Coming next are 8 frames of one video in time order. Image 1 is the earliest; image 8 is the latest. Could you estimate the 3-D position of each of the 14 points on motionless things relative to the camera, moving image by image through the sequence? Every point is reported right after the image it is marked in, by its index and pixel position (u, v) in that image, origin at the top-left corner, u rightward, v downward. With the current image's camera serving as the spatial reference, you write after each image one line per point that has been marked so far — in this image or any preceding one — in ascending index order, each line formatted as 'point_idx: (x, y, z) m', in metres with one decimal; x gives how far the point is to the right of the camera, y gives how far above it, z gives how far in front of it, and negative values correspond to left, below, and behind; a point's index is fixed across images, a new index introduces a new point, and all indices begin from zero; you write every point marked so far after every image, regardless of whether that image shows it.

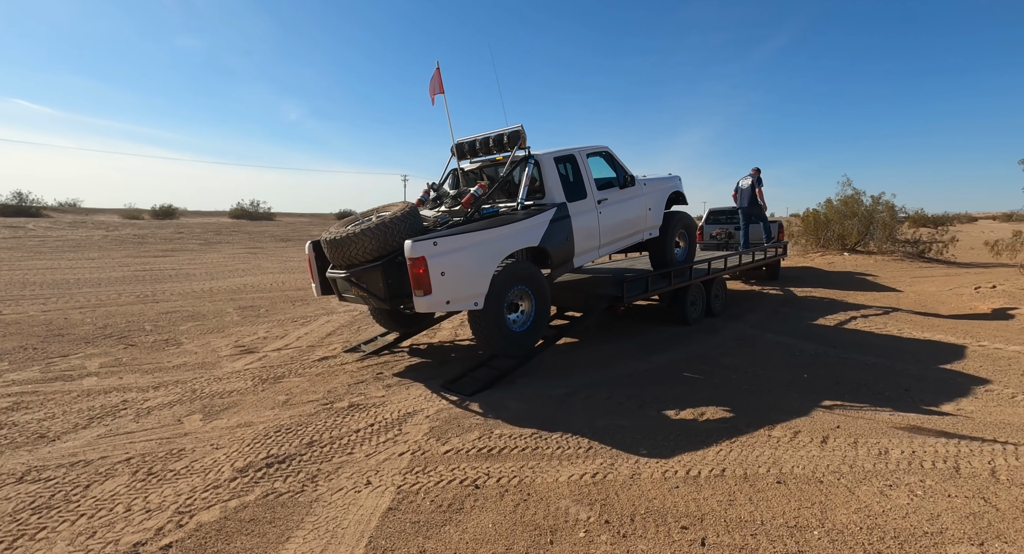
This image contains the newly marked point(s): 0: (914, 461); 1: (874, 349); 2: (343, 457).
0: (+2.3, -1.1, +2.8) m
1: (+4.4, -0.9, +5.9) m
2: (-1.0, -1.0, +2.7) m
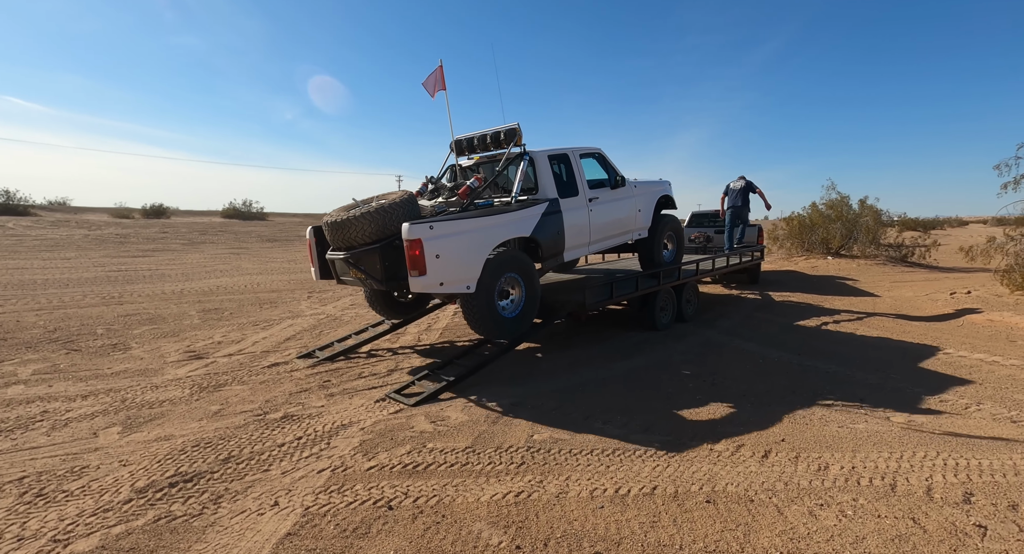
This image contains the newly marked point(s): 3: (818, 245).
0: (+1.9, -1.1, +2.8) m
1: (+3.9, -1.0, +5.8) m
2: (-1.4, -1.1, +2.6) m
3: (+12.4, +1.3, +19.6) m
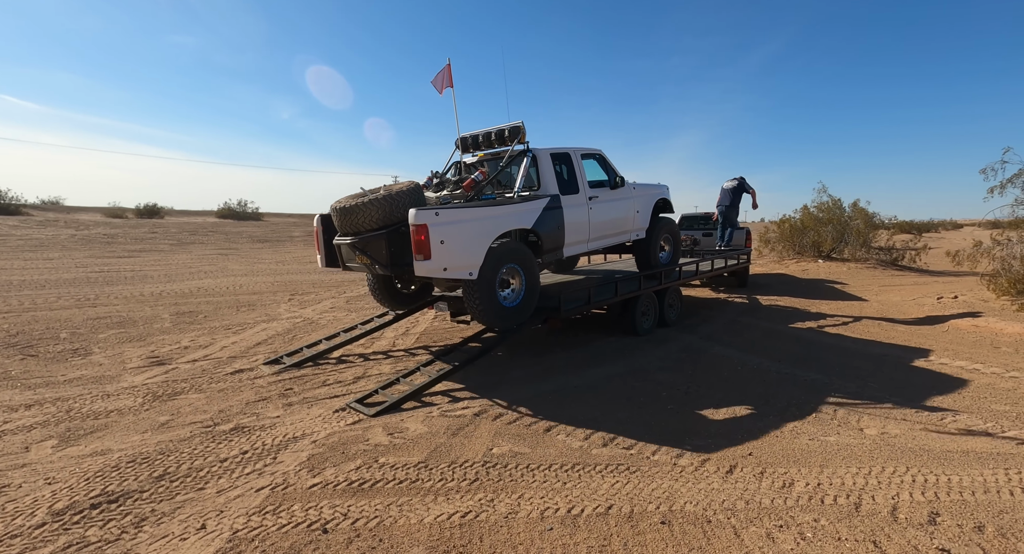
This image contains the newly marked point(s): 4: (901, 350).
0: (+1.7, -1.2, +2.6) m
1: (+3.6, -1.1, +5.7) m
2: (-1.6, -1.1, +2.5) m
3: (+12.0, +1.2, +19.5) m
4: (+5.2, -1.0, +6.5) m
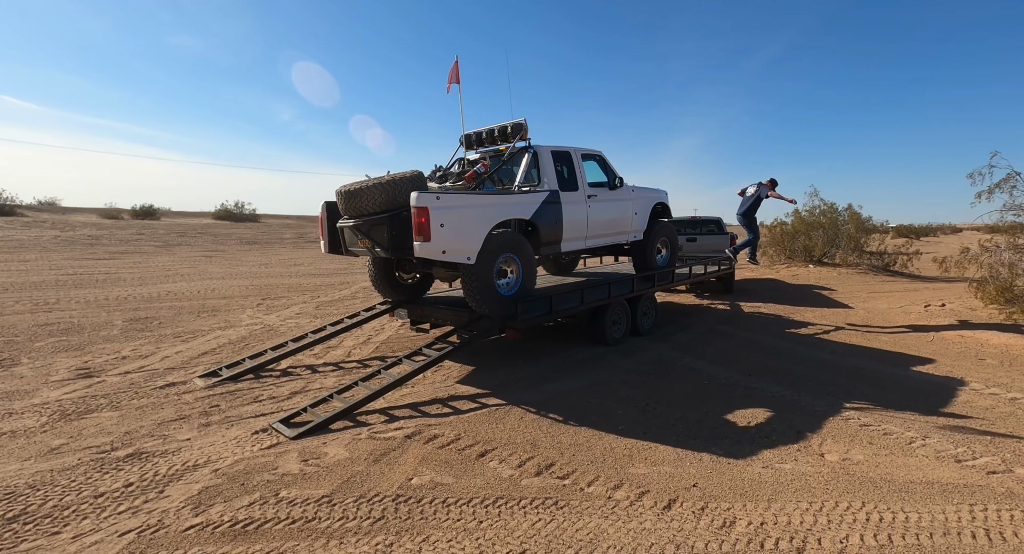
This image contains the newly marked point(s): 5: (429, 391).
0: (+1.2, -1.3, +2.4) m
1: (+3.1, -1.2, +5.5) m
2: (-2.1, -1.2, +2.2) m
3: (+11.5, +1.0, +19.3) m
4: (+4.7, -1.1, +6.3) m
5: (-0.8, -1.1, +4.7) m
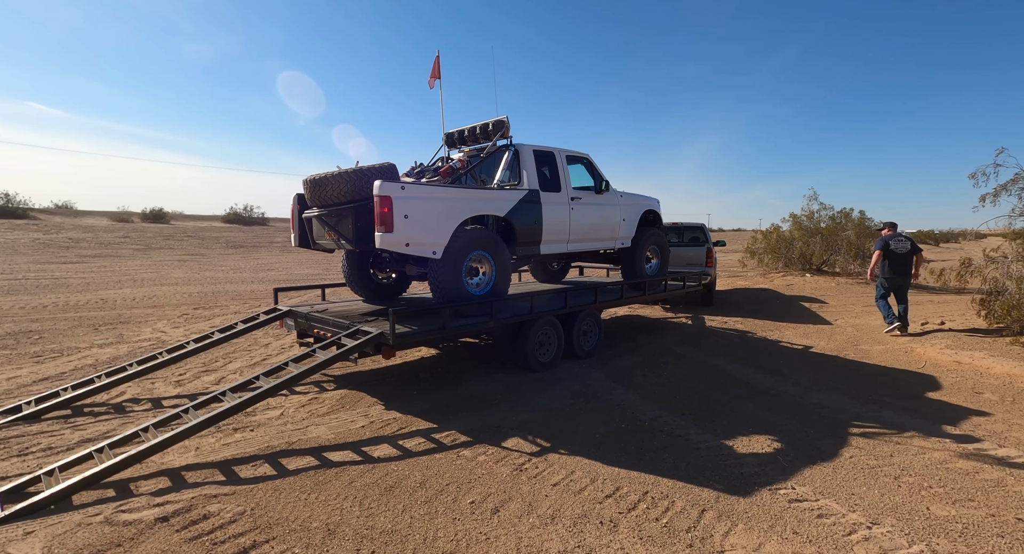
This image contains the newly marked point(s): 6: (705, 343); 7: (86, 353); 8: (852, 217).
0: (0.0, -1.4, +1.4) m
1: (+2.0, -1.3, +4.5) m
2: (-3.3, -1.3, +1.3) m
3: (+10.7, +0.6, +18.2) m
4: (+3.6, -1.3, +5.3) m
5: (-1.9, -1.2, +3.8) m
6: (+3.1, -1.0, +7.7) m
7: (-5.3, -0.9, +6.1) m
8: (+12.4, +2.2, +17.7) m
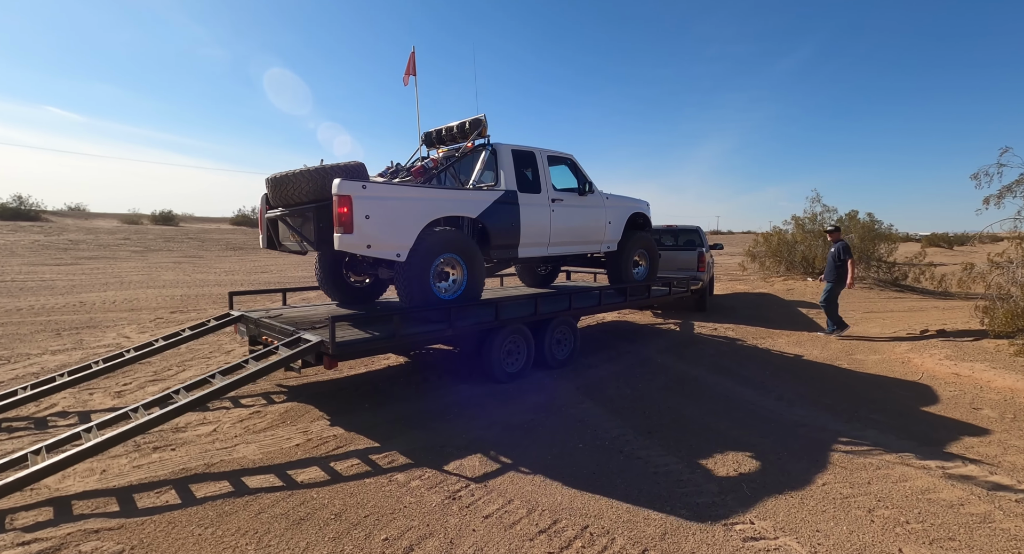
0: (-0.4, -1.5, +1.1) m
1: (+1.6, -1.4, +4.1) m
2: (-3.7, -1.3, +1.0) m
3: (+10.4, +0.5, +17.7) m
4: (+3.2, -1.4, +4.9) m
5: (-2.3, -1.3, +3.5) m
6: (+2.7, -1.1, +7.4) m
7: (-5.7, -1.0, +5.8) m
8: (+12.2, +2.0, +17.2) m
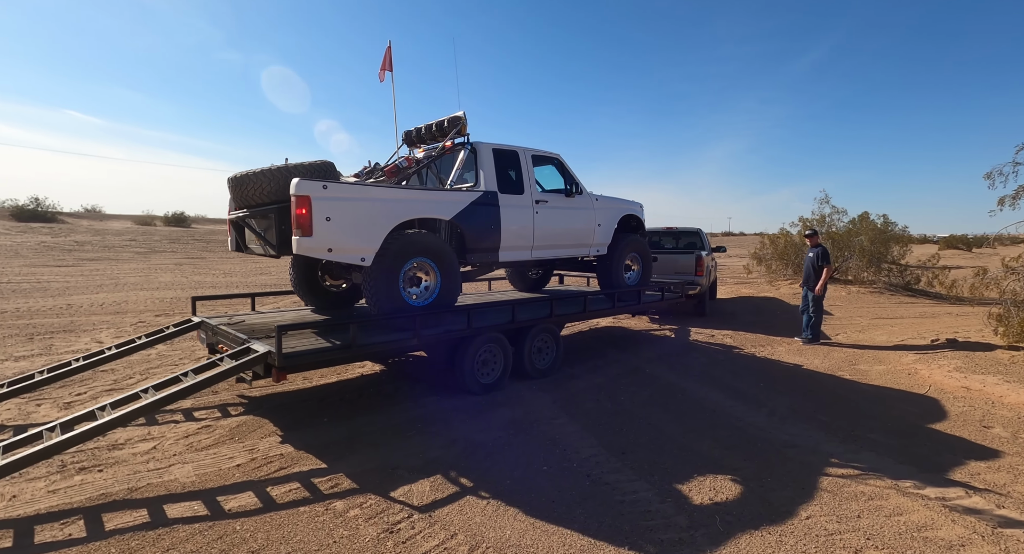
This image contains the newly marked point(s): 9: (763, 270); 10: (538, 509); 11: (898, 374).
0: (-0.8, -1.5, +0.8) m
1: (+1.3, -1.5, +3.8) m
2: (-4.1, -1.4, +0.8) m
3: (+10.4, +0.3, +17.2) m
4: (+2.9, -1.4, +4.5) m
5: (-2.6, -1.3, +3.2) m
6: (+2.5, -1.2, +7.0) m
7: (-6.0, -1.0, +5.7) m
8: (+12.1, +1.9, +16.7) m
9: (+9.9, +0.3, +19.2) m
10: (+0.2, -1.5, +3.1) m
11: (+5.5, -1.4, +6.9) m
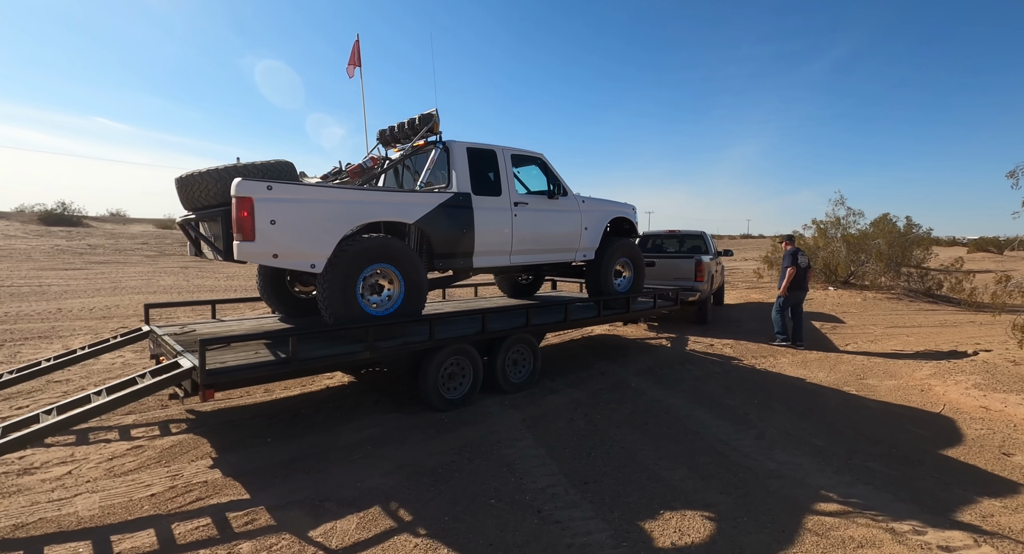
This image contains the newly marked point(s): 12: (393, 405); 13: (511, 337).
0: (-1.3, -1.6, +0.4) m
1: (+0.9, -1.5, +3.4) m
2: (-4.6, -1.4, +0.5) m
3: (+10.4, +0.2, +16.5) m
4: (+2.6, -1.5, +4.1) m
5: (-3.0, -1.4, +2.9) m
6: (+2.2, -1.3, +6.5) m
7: (-6.3, -1.1, +5.5) m
8: (+12.2, +1.7, +16.0) m
9: (+10.0, +0.1, +18.5) m
10: (-0.2, -1.6, +2.7) m
11: (+5.2, -1.5, +6.4) m
12: (-1.2, -1.3, +5.0) m
13: (0.0, -0.7, +5.3) m
